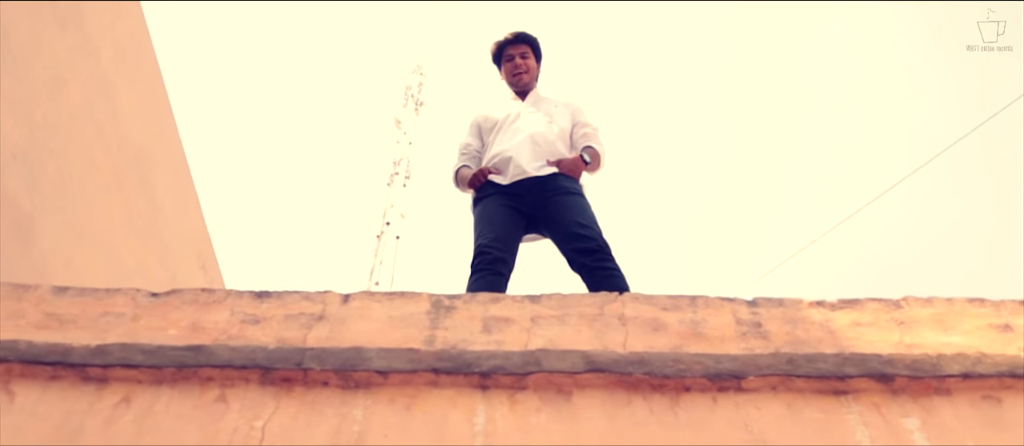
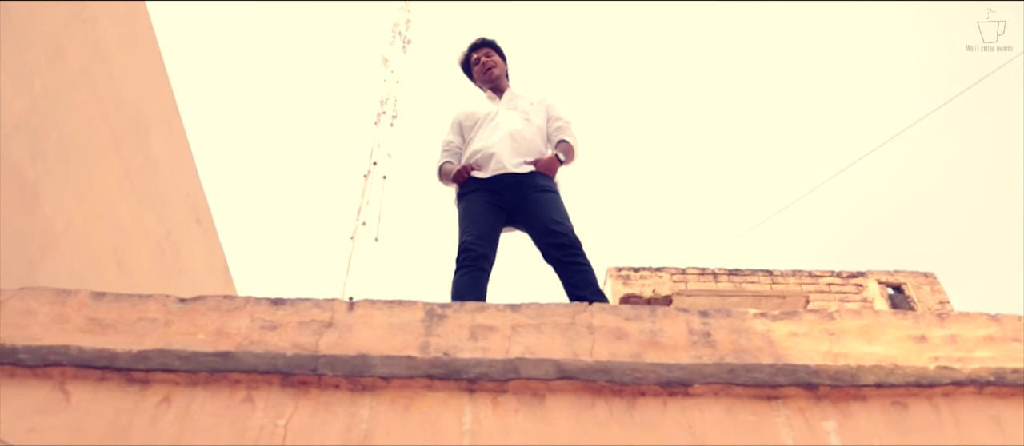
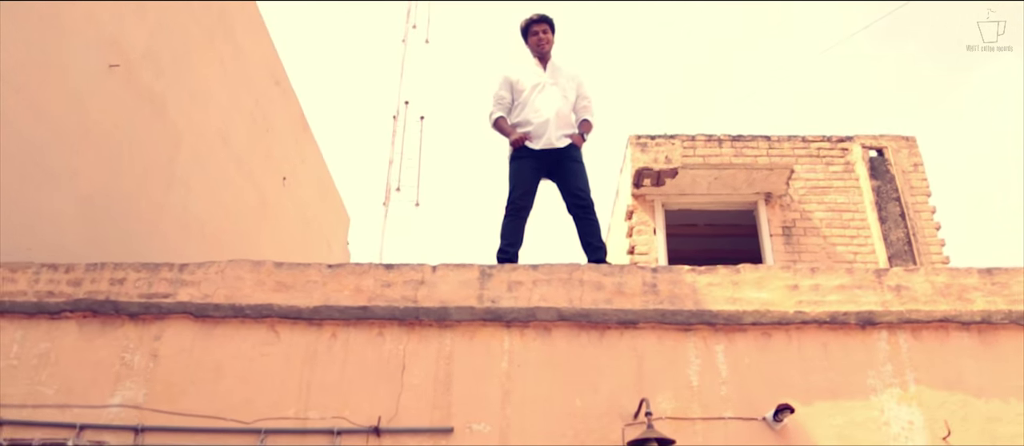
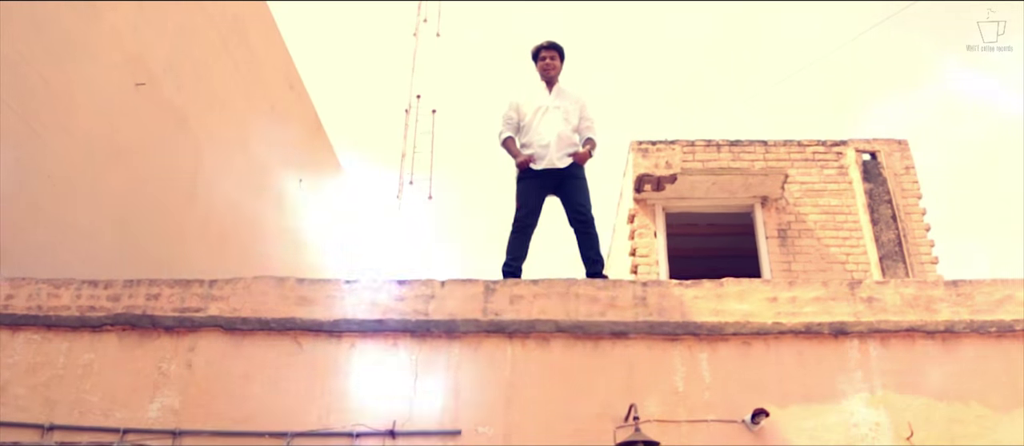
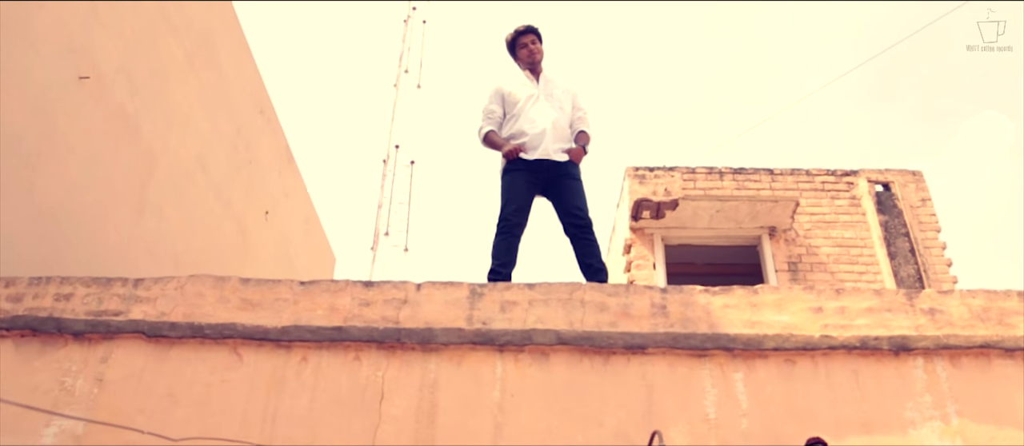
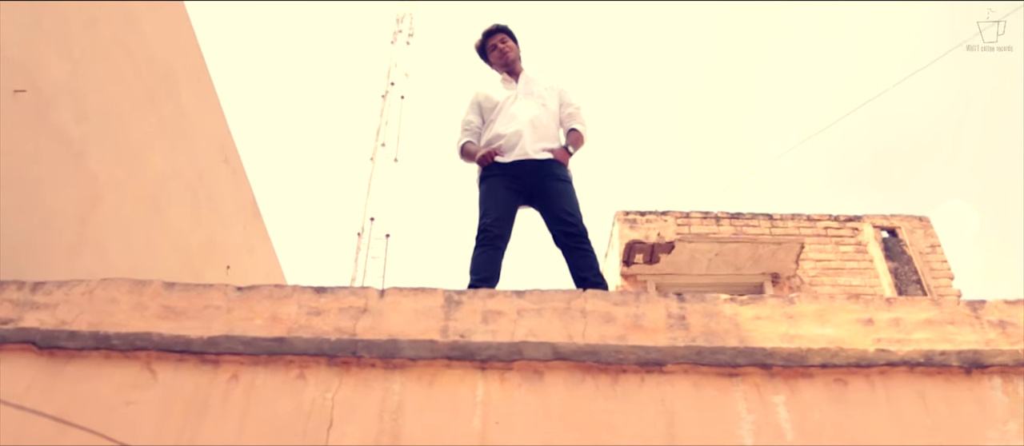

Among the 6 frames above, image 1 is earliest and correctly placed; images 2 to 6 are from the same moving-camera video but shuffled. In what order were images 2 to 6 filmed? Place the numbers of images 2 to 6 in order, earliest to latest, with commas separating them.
2, 6, 5, 3, 4
